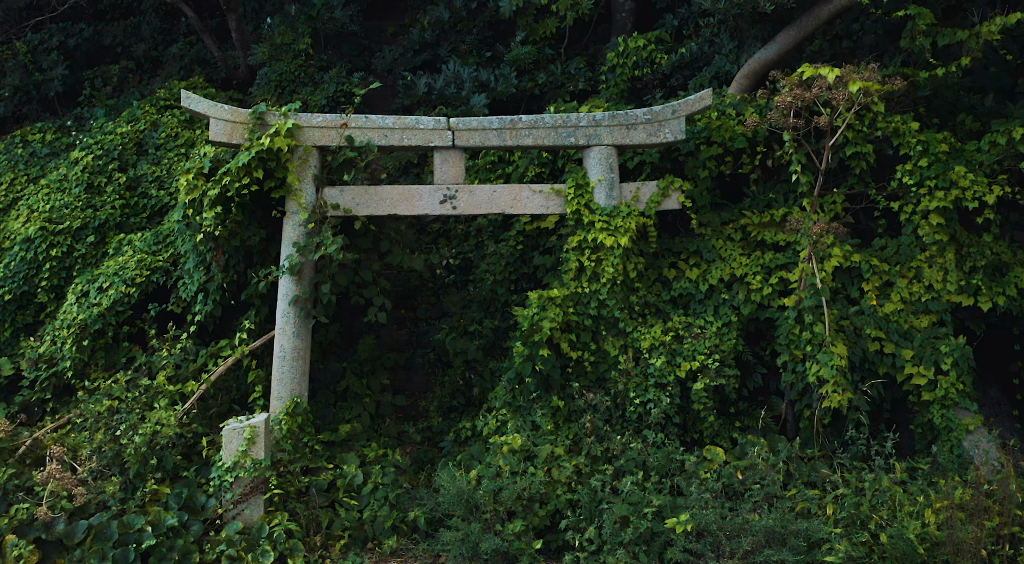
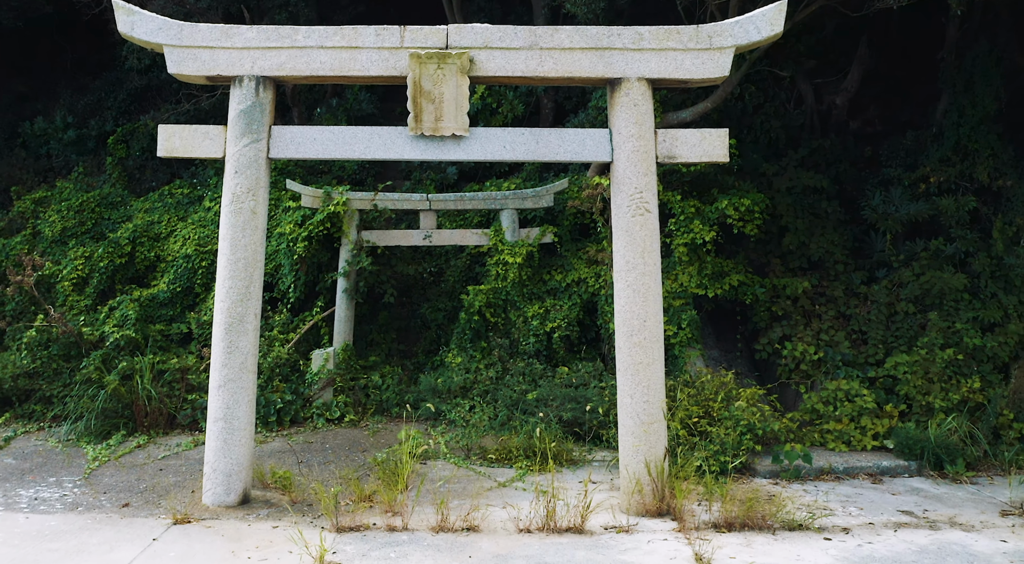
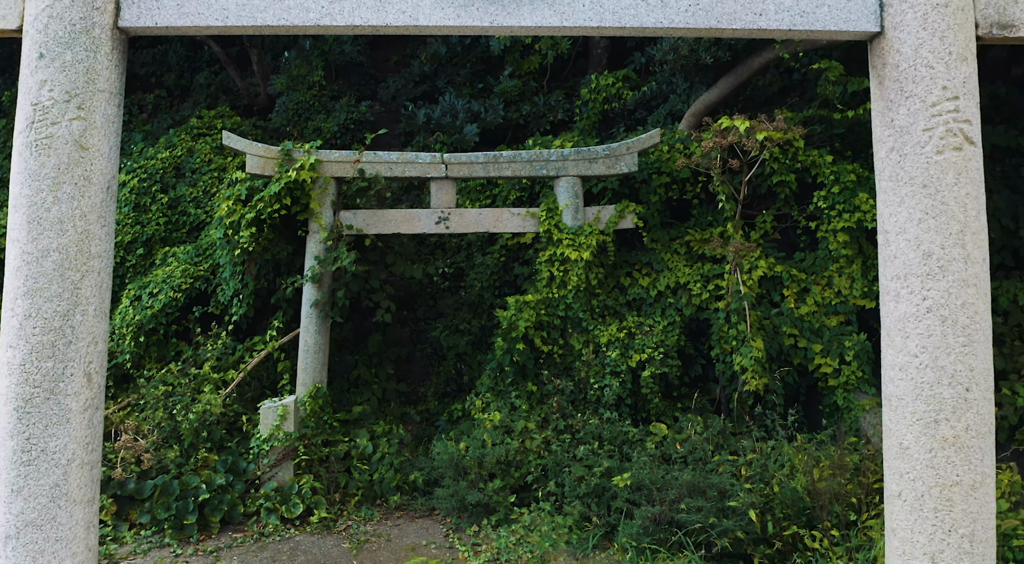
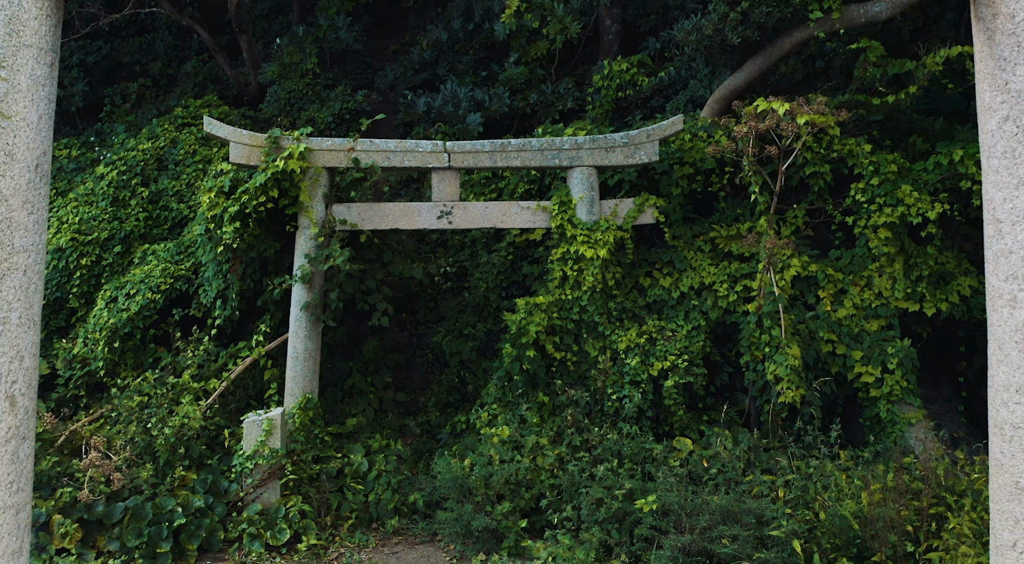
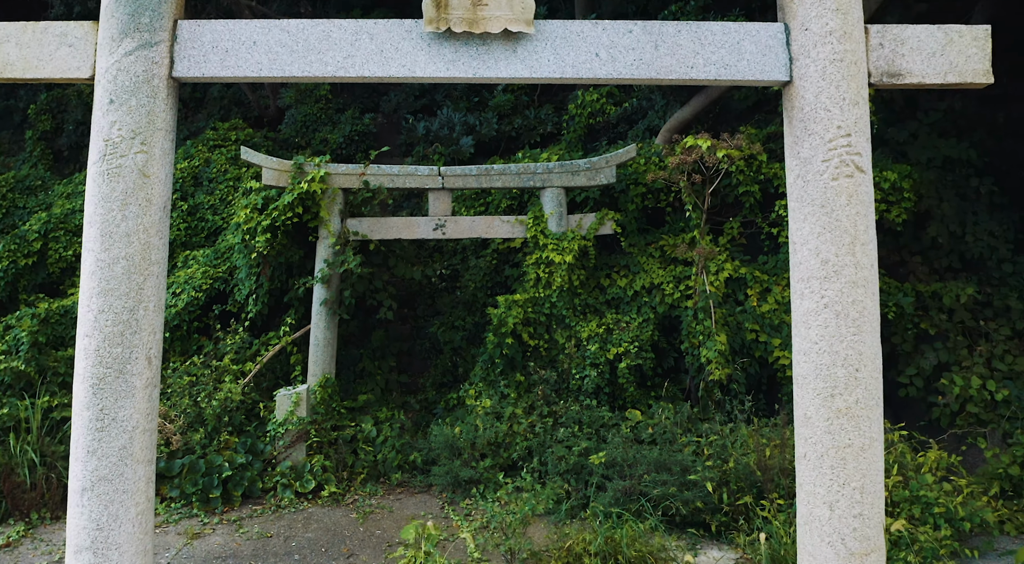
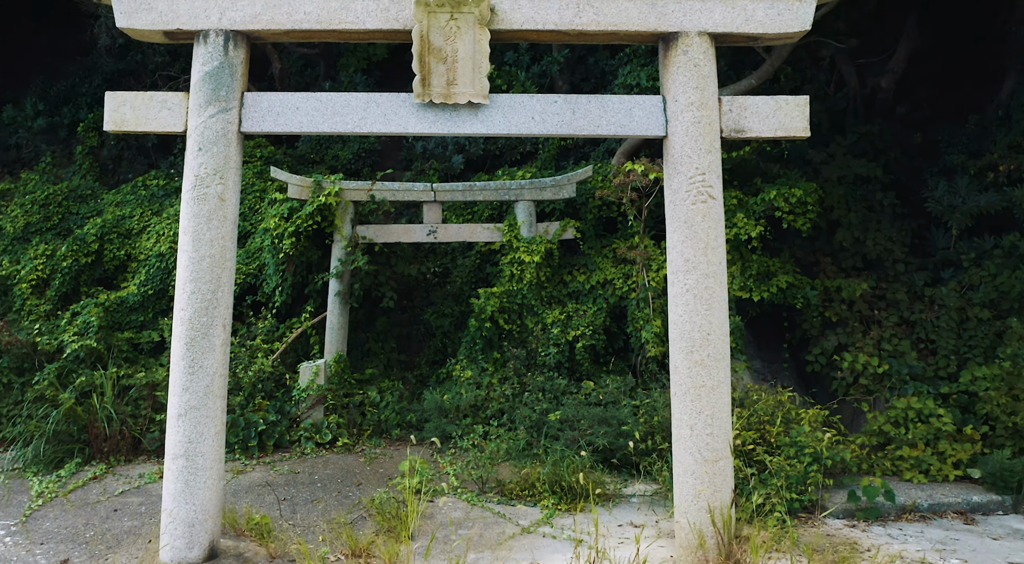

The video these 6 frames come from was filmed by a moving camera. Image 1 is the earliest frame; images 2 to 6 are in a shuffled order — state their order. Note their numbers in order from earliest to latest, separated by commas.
4, 3, 5, 6, 2
